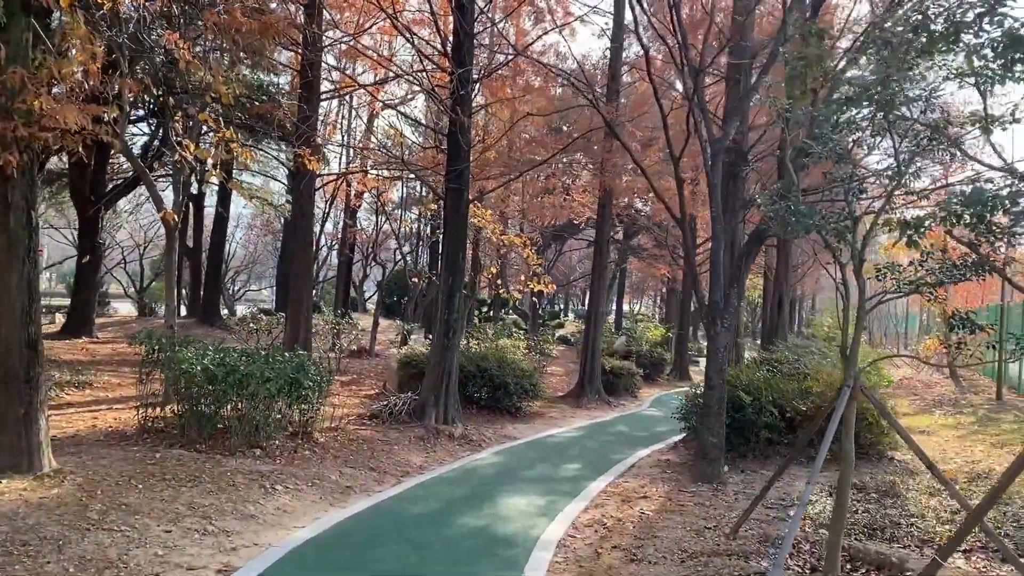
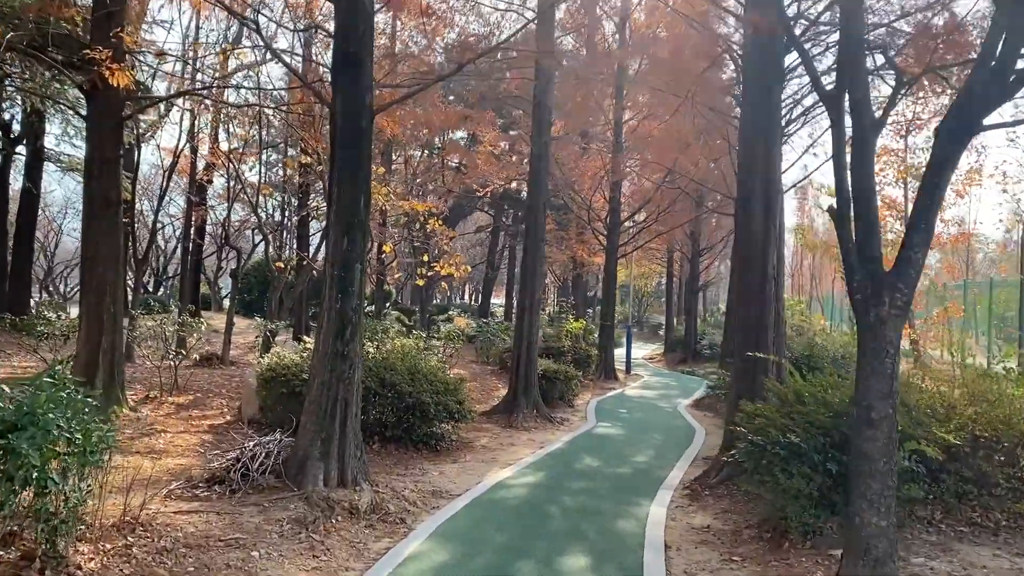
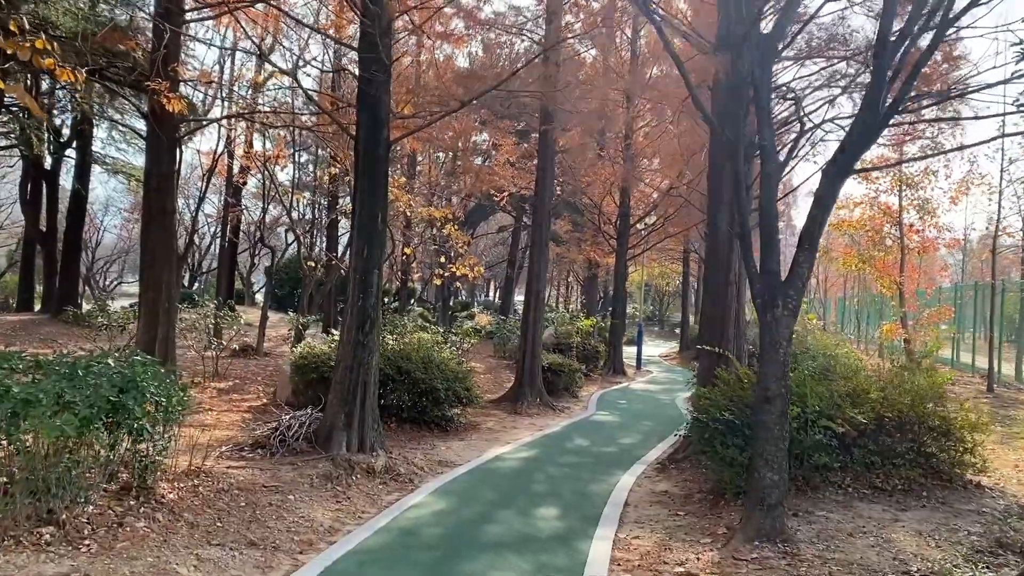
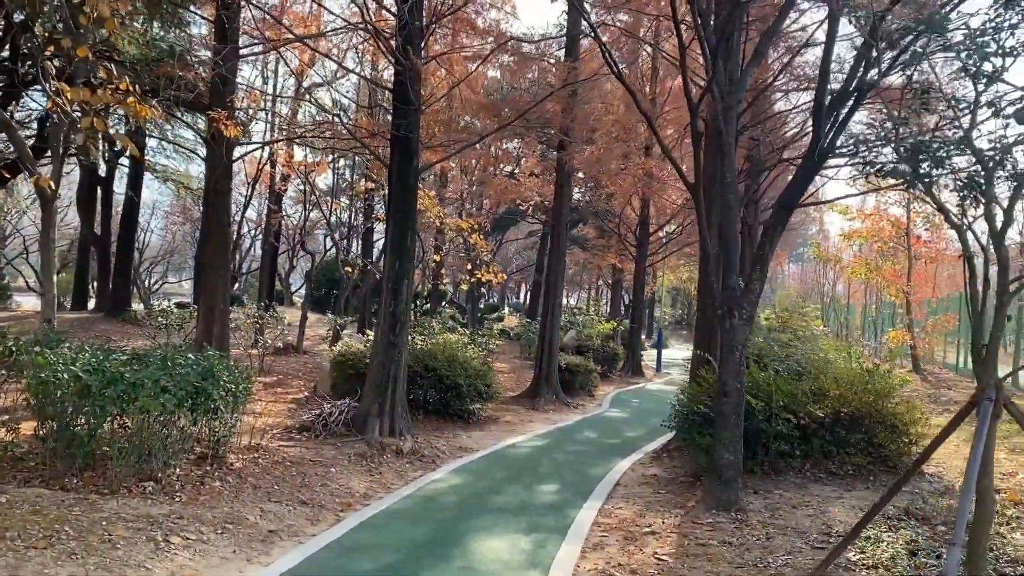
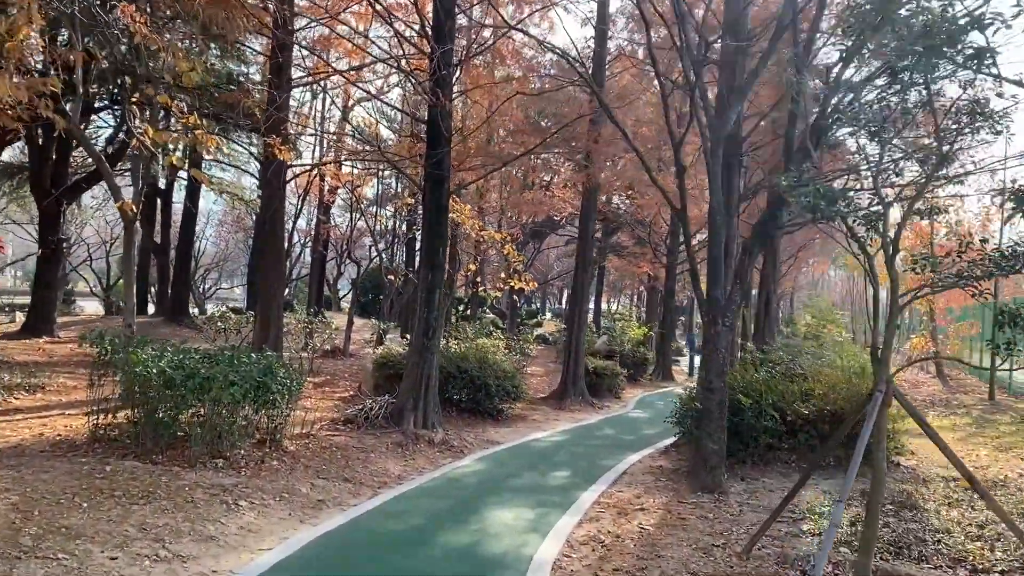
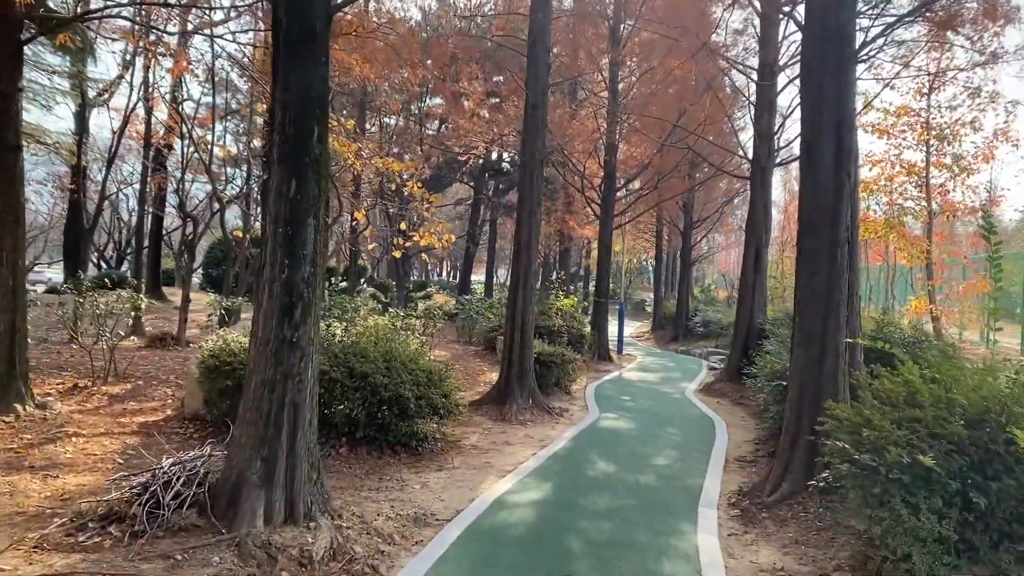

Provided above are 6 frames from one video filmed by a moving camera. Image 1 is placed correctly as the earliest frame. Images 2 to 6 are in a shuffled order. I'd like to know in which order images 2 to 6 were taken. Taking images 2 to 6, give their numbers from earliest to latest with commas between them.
5, 4, 3, 2, 6
